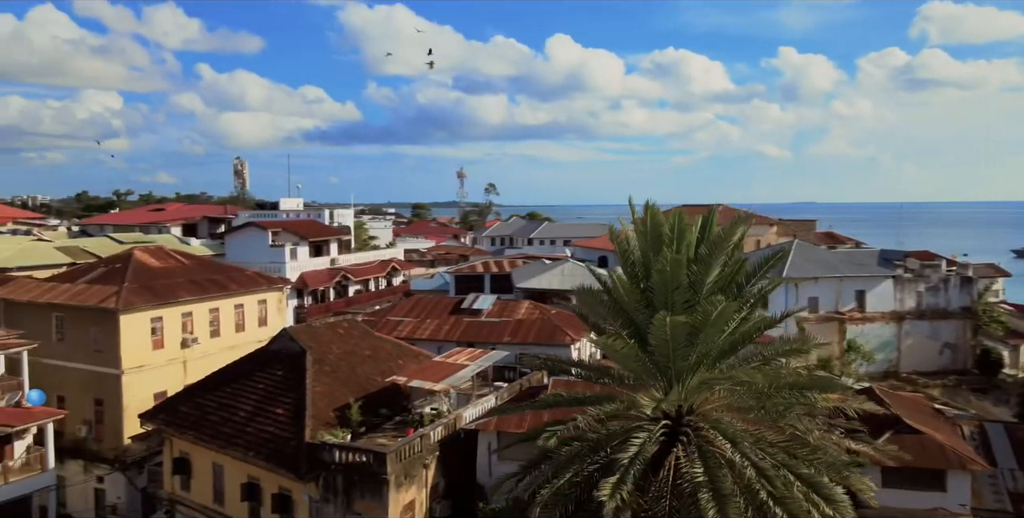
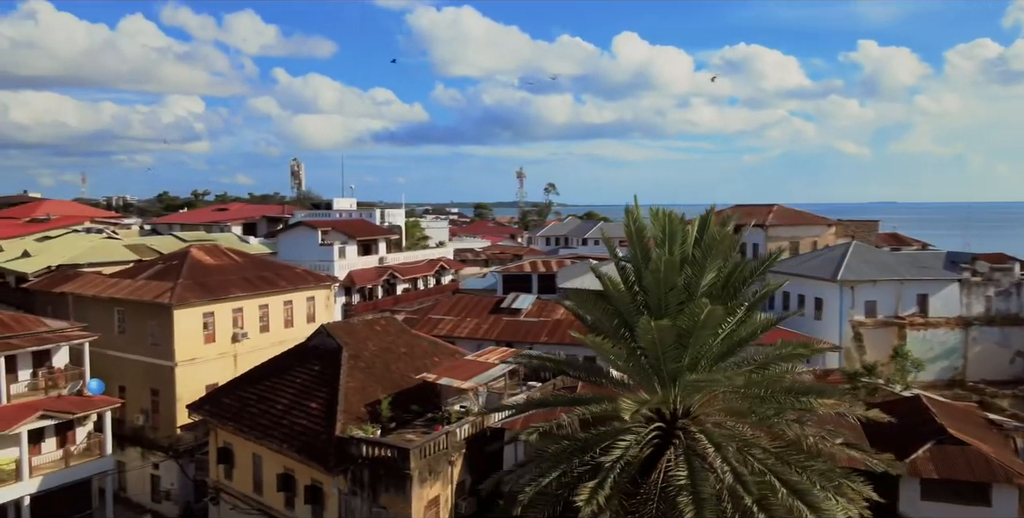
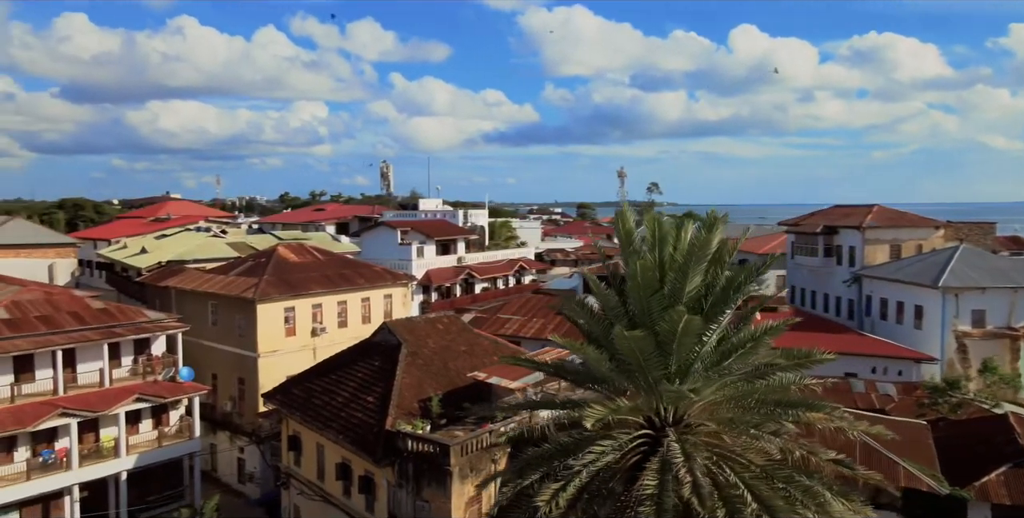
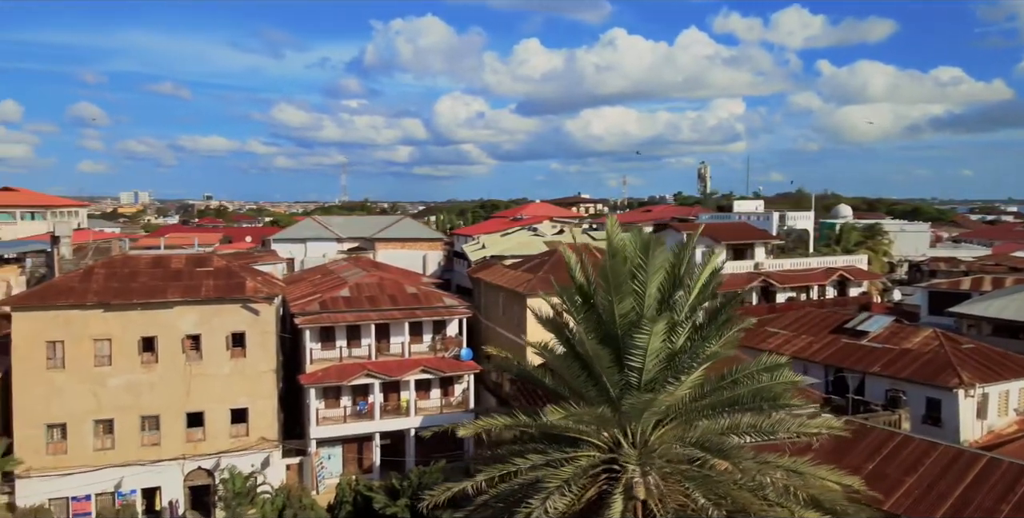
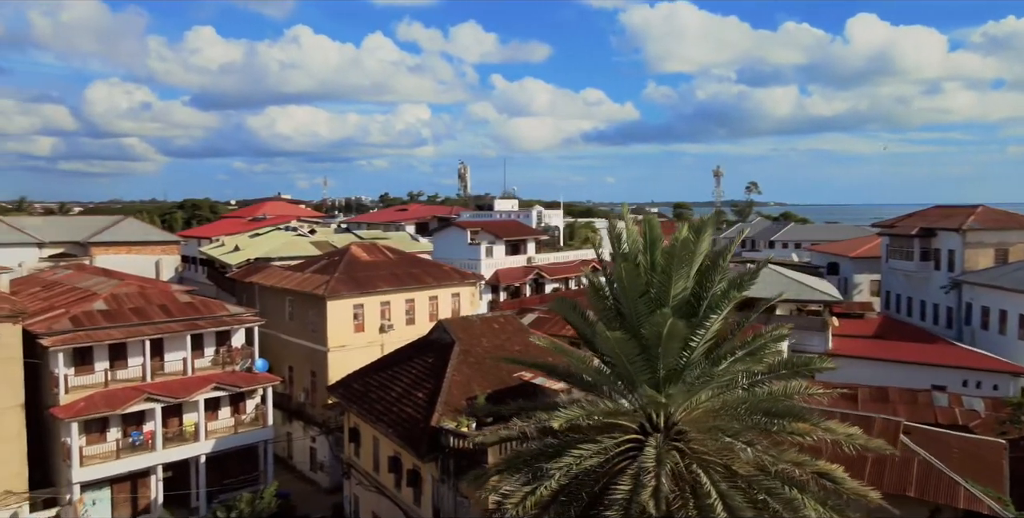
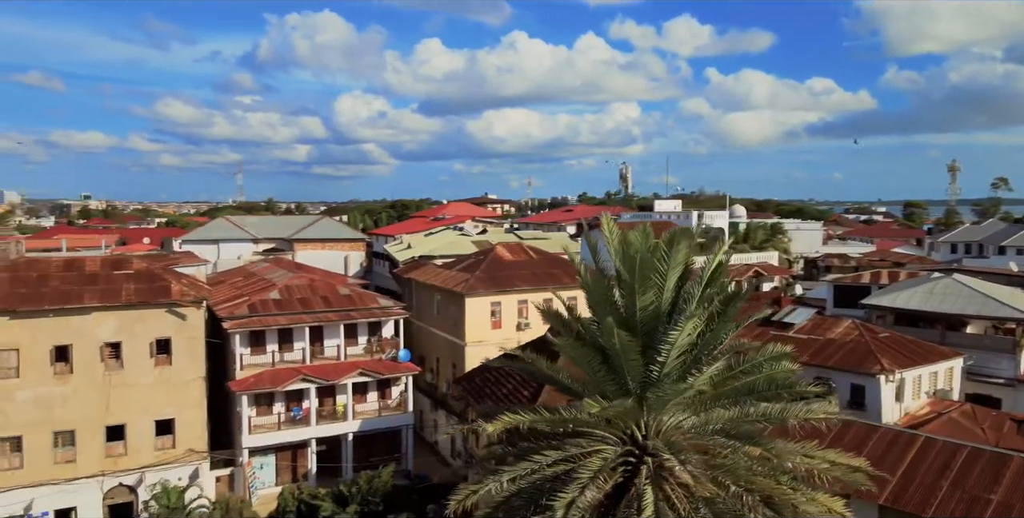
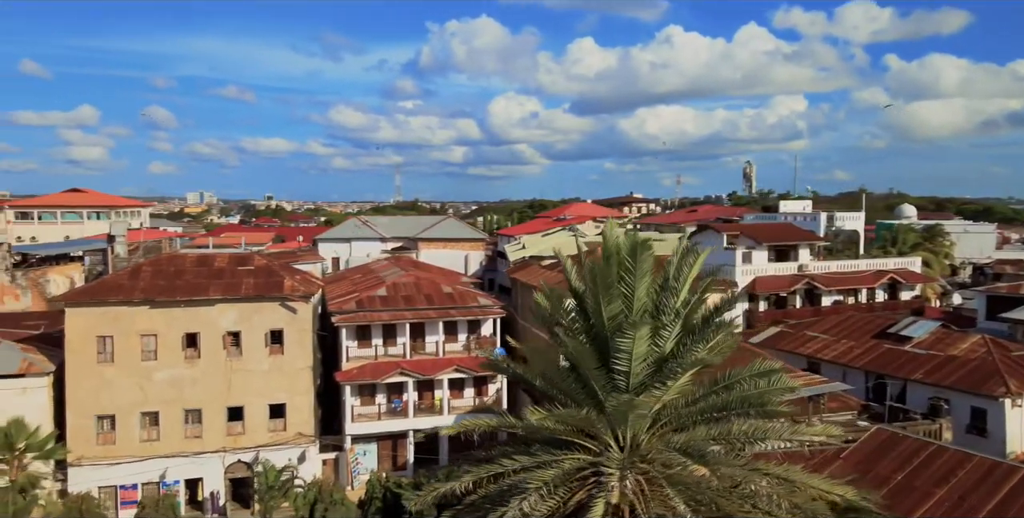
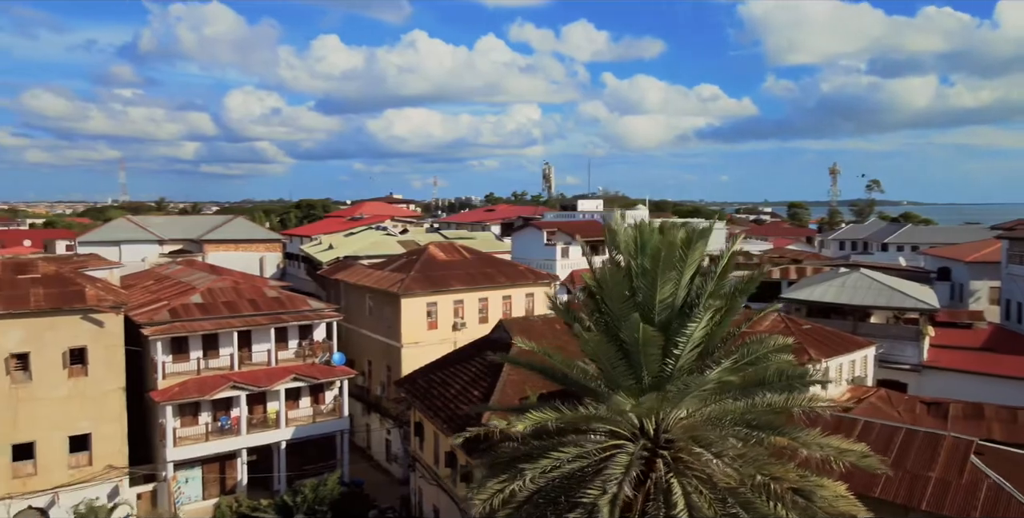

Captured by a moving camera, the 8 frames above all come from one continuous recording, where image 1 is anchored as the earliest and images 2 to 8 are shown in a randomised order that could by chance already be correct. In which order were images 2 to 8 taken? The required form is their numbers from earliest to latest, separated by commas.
2, 3, 5, 8, 6, 4, 7
